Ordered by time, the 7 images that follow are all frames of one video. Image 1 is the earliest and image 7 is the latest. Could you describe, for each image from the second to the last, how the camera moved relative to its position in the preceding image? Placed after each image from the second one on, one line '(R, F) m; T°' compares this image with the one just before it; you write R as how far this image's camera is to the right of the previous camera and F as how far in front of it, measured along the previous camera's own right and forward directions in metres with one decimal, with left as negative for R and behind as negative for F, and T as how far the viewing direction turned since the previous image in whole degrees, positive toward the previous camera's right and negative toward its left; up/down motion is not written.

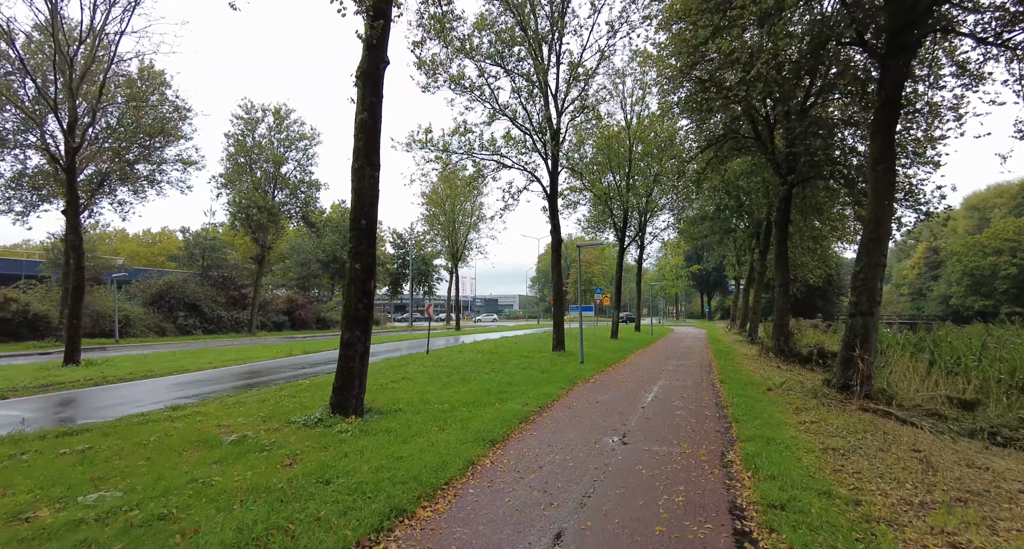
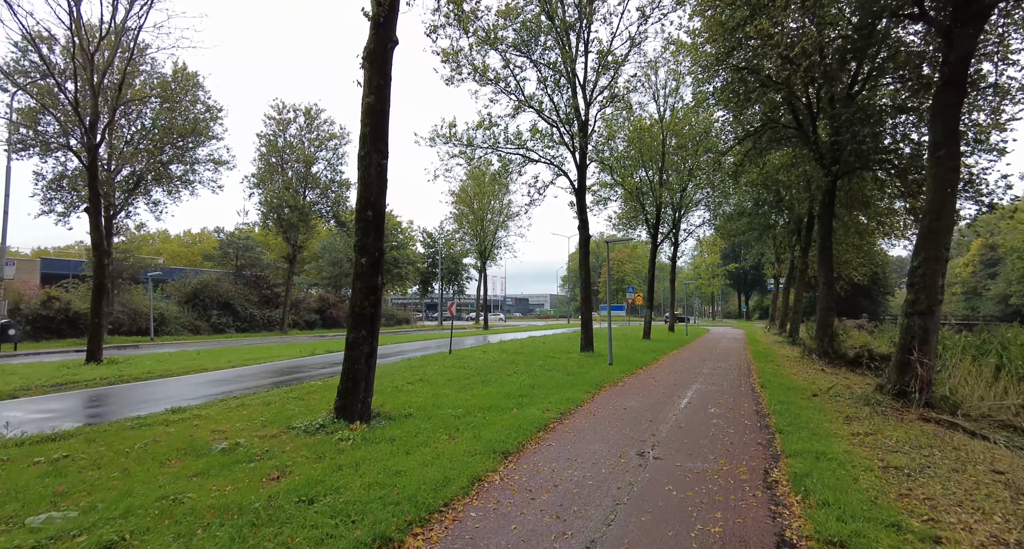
(+0.2, +0.6) m; -3°
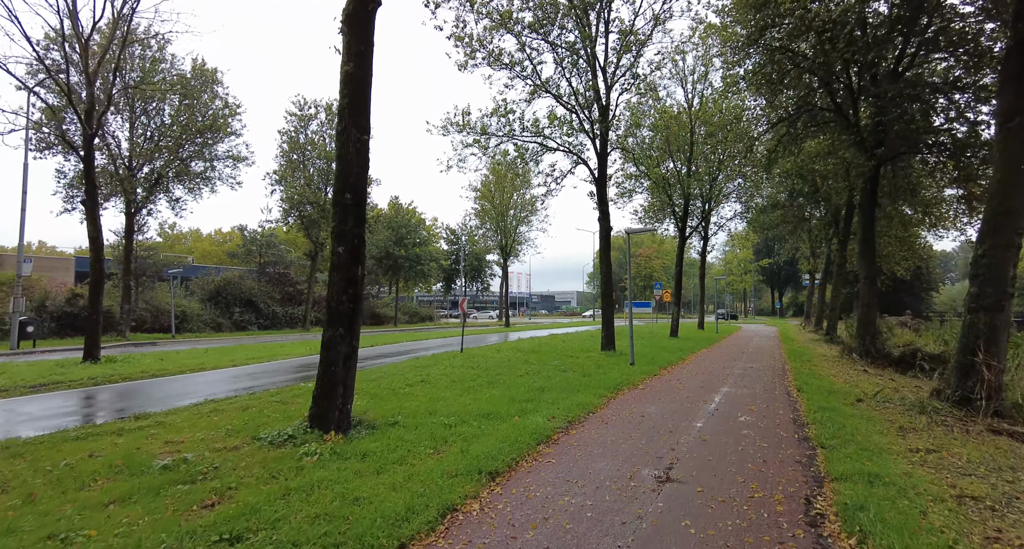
(+0.3, +0.8) m; -3°
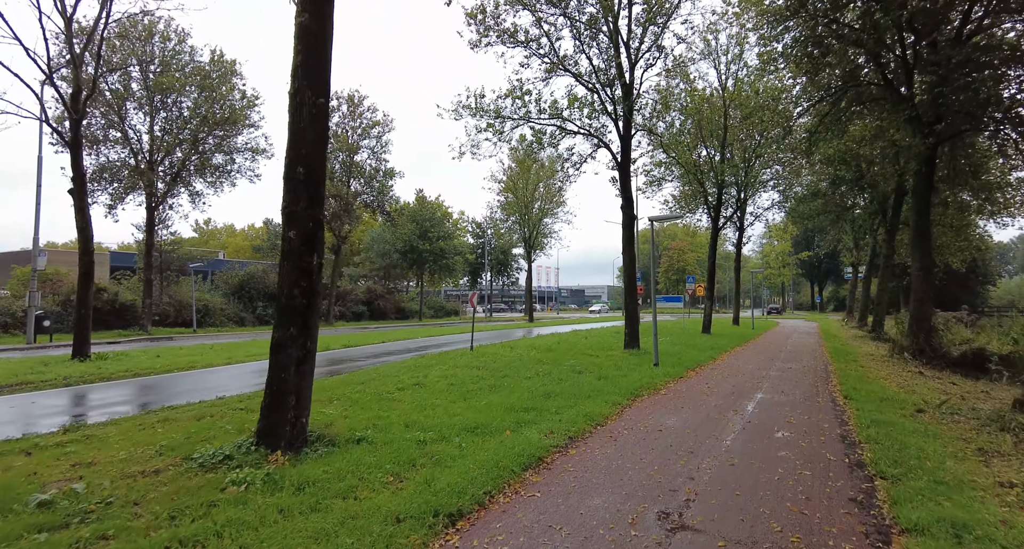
(+0.4, +1.0) m; -3°
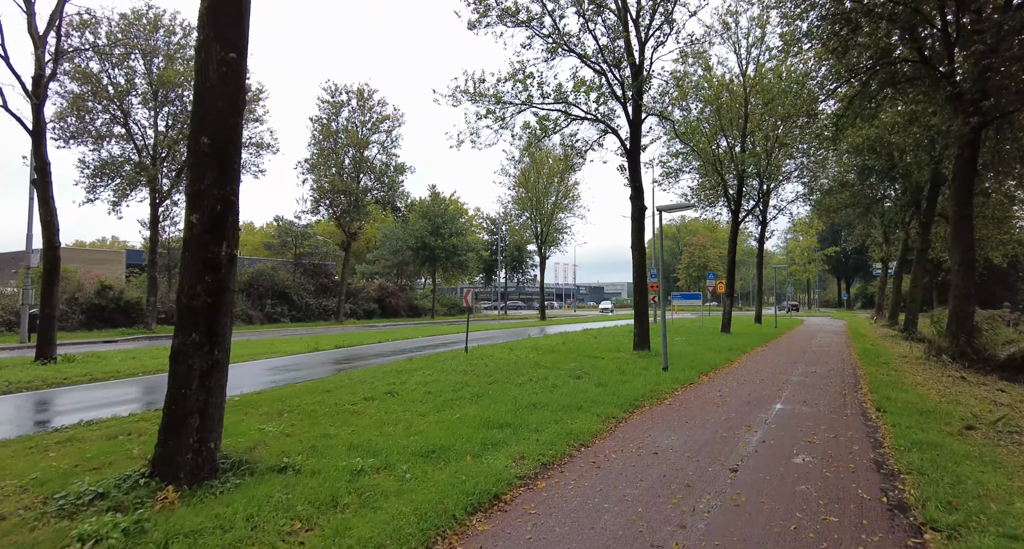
(+0.5, +1.0) m; -2°
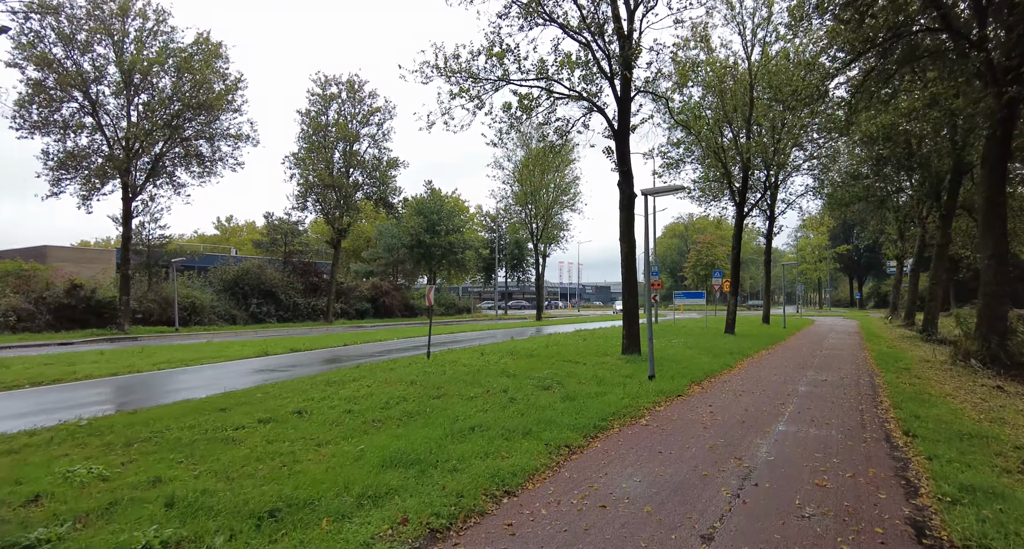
(+0.8, +1.5) m; -1°
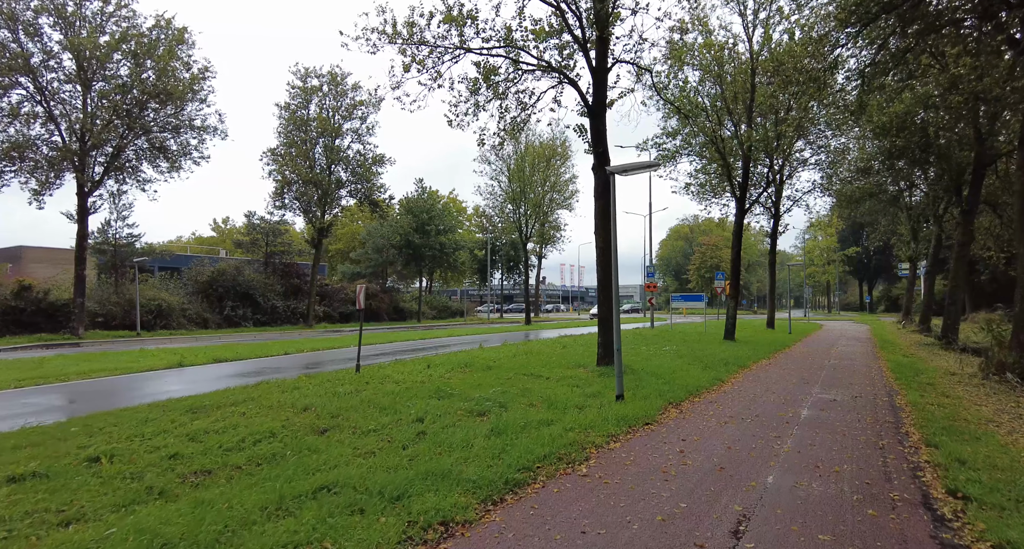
(+1.0, +1.8) m; -1°
